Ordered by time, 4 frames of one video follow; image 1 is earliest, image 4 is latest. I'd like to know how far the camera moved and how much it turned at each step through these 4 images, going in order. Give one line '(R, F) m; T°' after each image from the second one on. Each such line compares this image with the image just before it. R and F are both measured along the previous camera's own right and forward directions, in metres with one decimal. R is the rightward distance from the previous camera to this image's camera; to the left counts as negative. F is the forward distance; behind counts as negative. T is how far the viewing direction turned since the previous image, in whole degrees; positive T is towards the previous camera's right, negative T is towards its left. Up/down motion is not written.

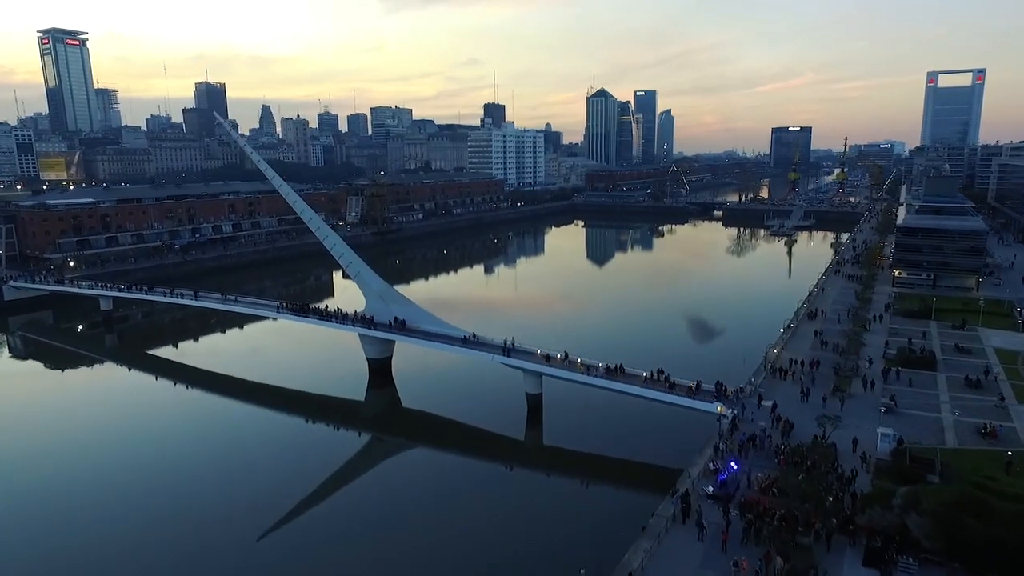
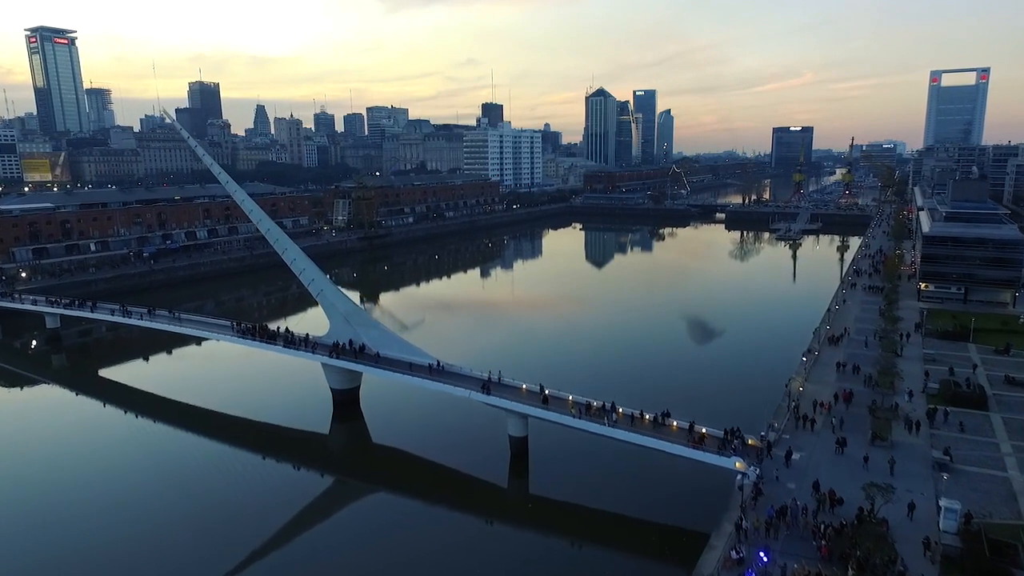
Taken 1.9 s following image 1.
(+0.4, +2.1) m; 0°
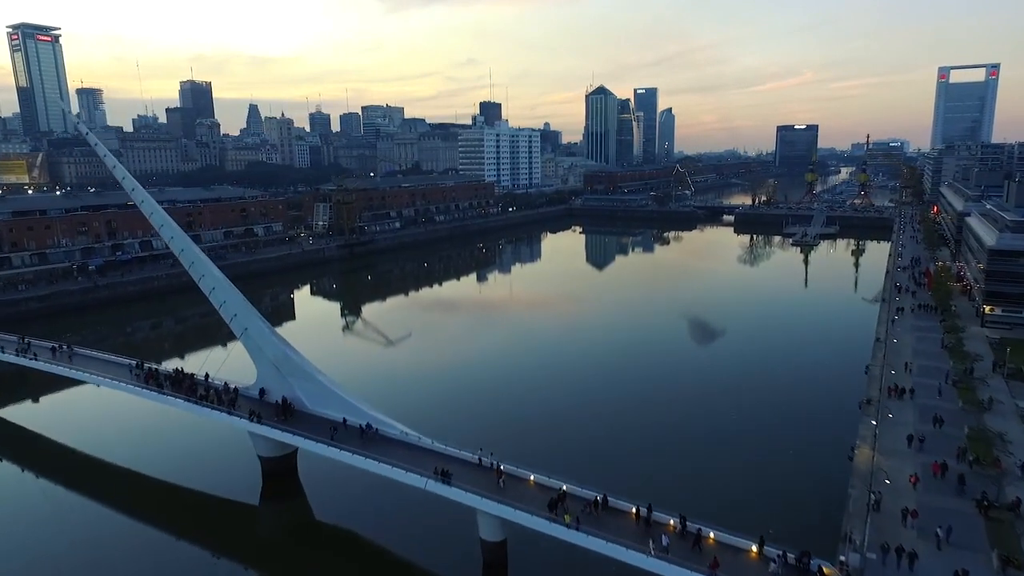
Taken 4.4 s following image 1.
(+0.4, +3.4) m; 0°
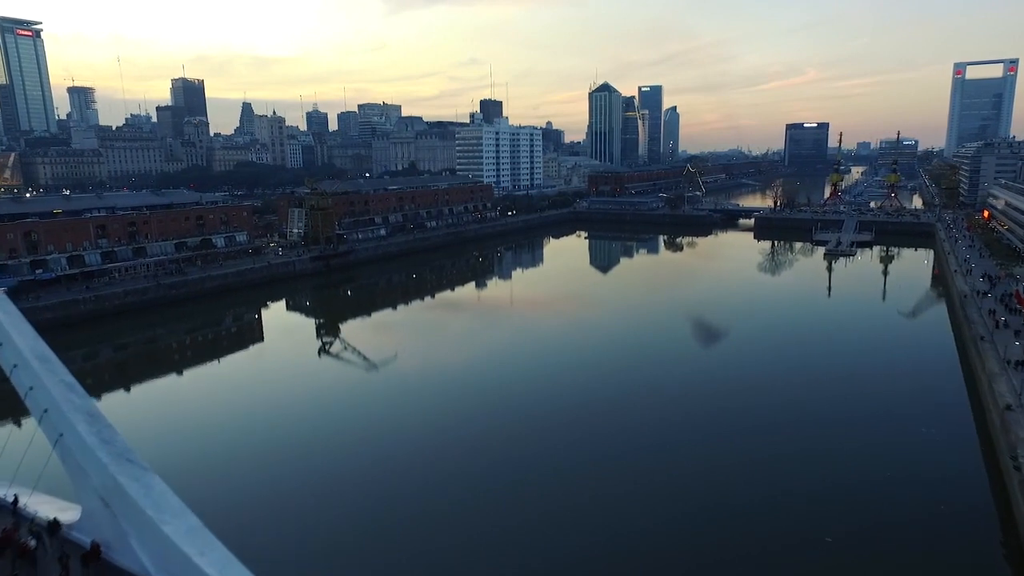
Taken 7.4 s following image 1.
(+0.2, +4.7) m; 0°
